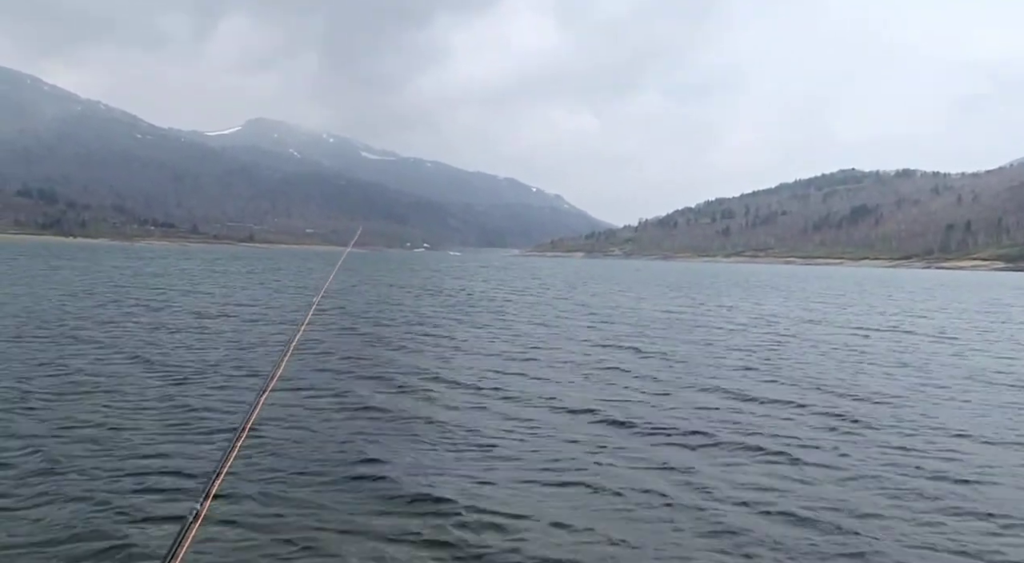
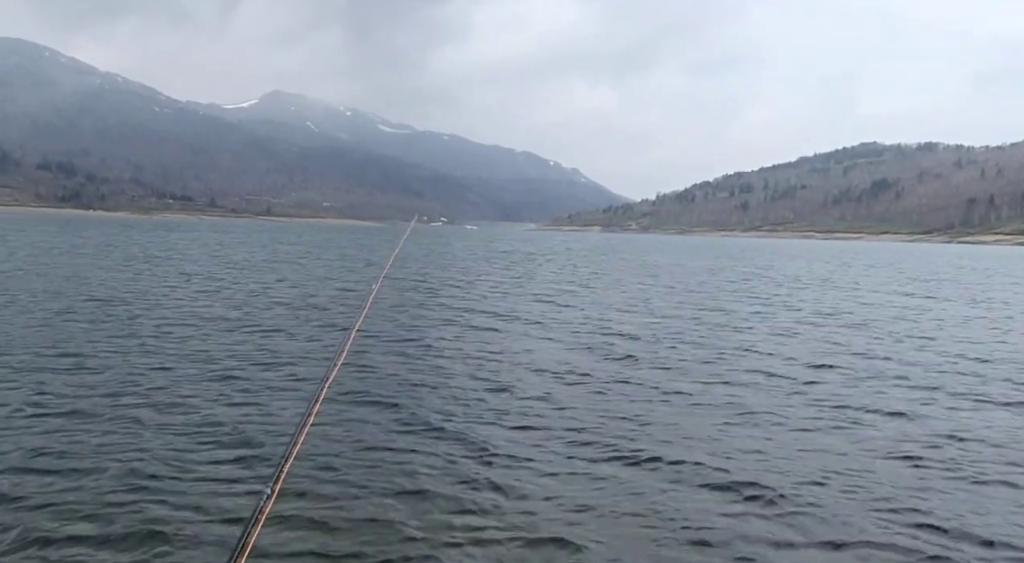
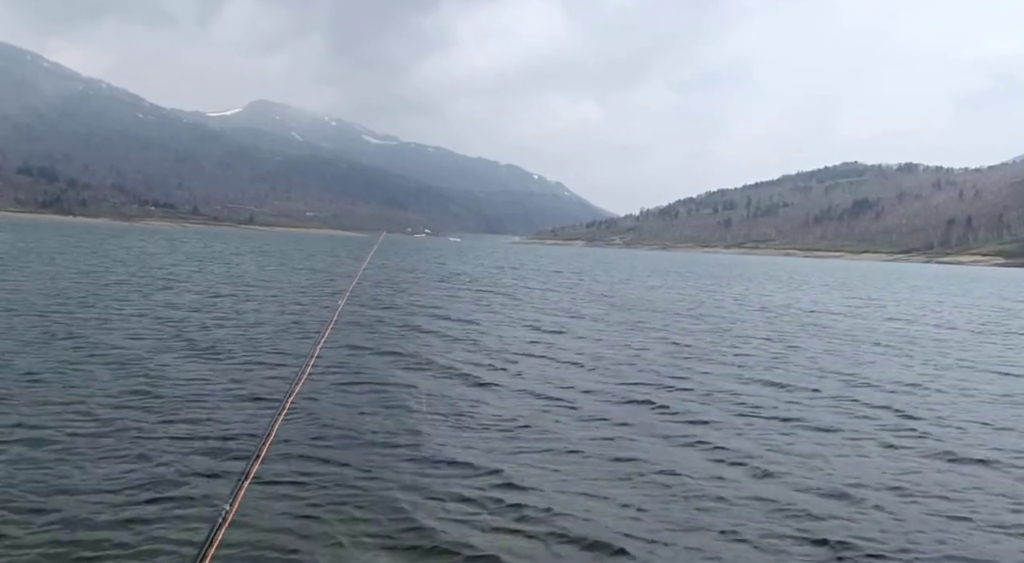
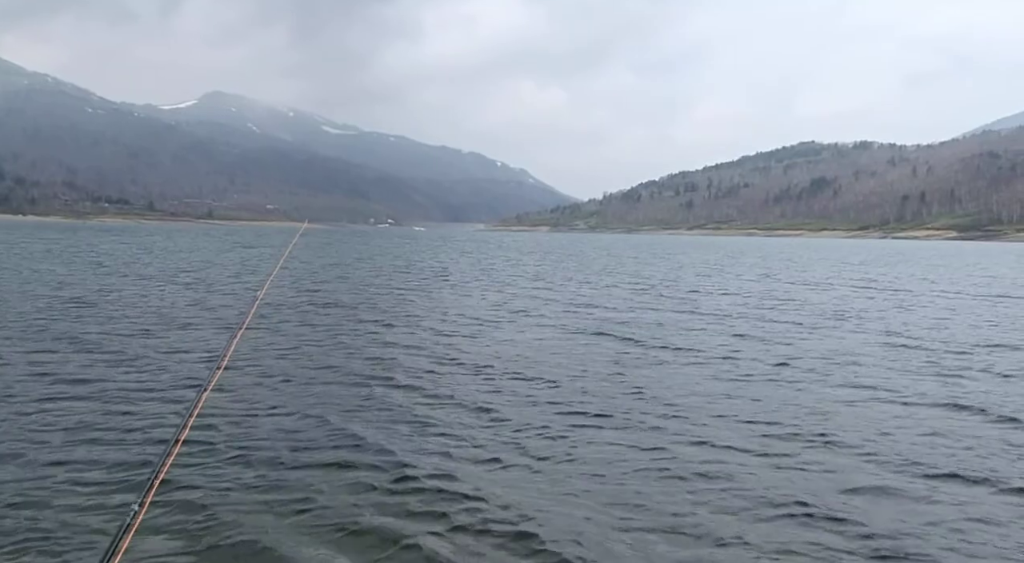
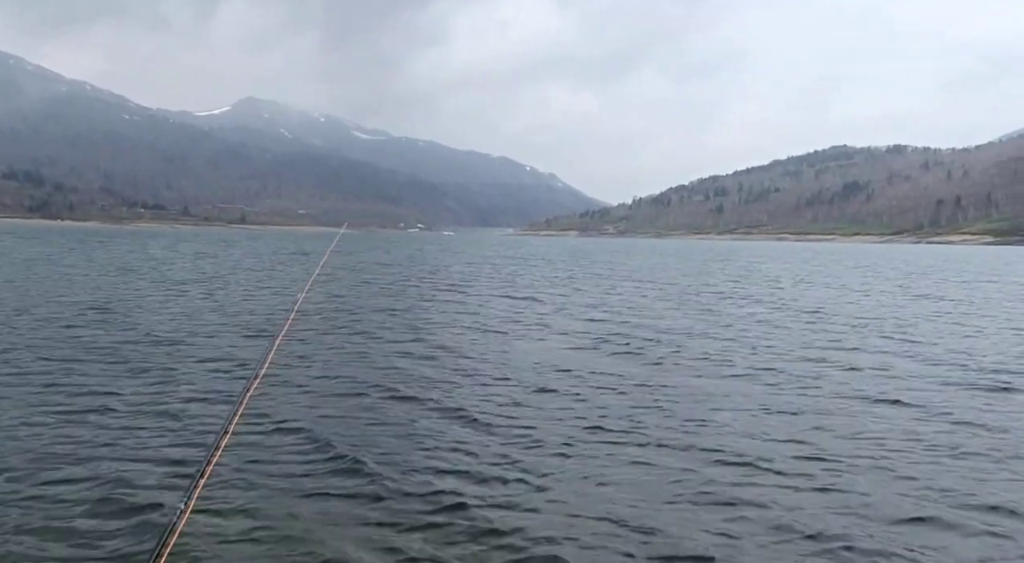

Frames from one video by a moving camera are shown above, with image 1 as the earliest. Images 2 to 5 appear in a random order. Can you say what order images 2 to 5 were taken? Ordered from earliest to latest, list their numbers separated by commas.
3, 2, 5, 4
